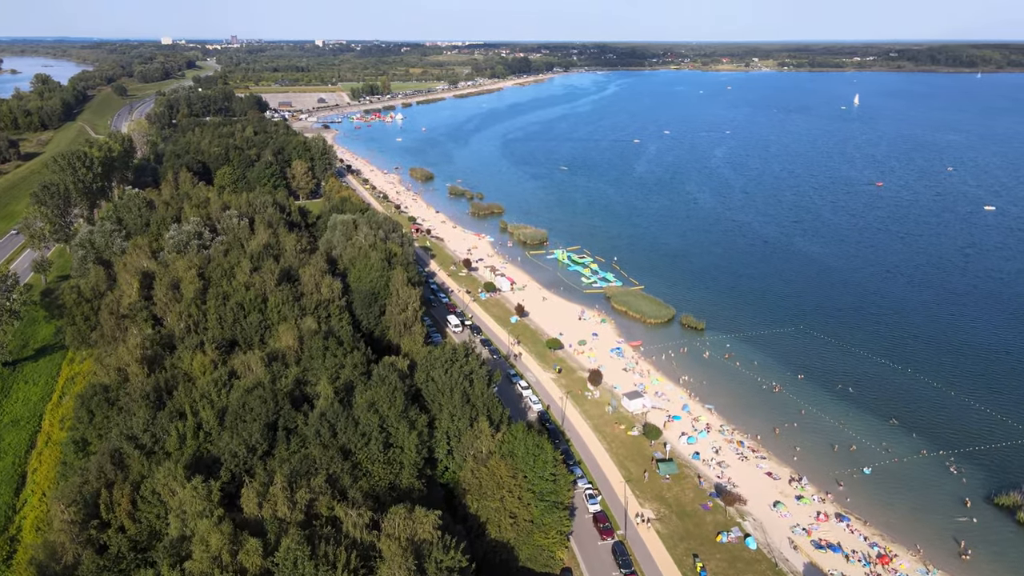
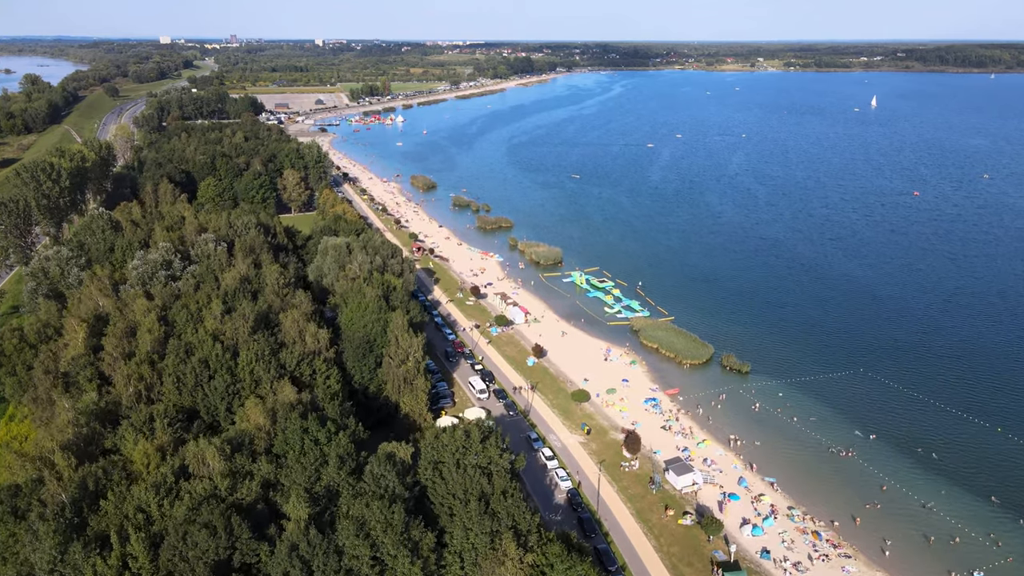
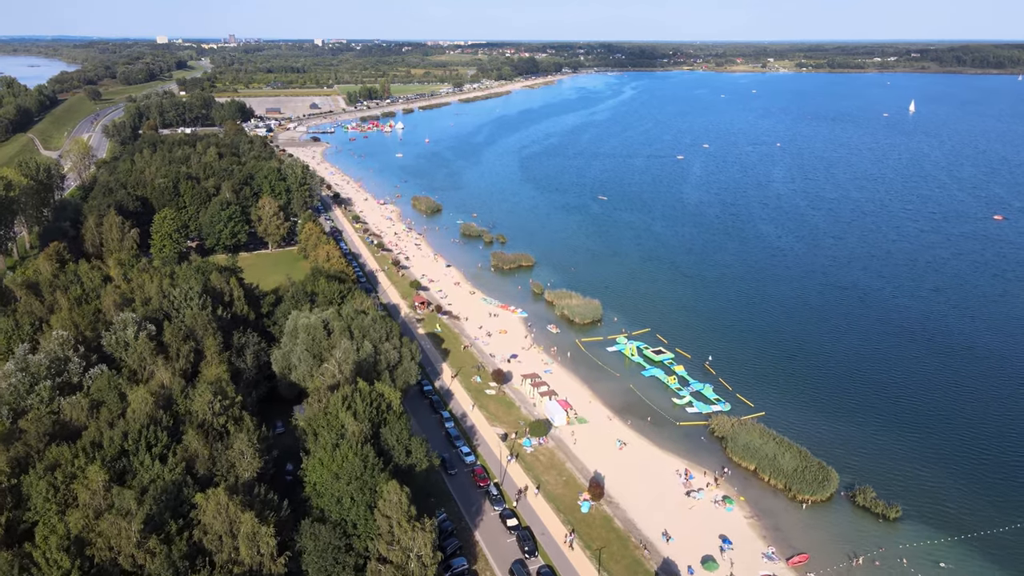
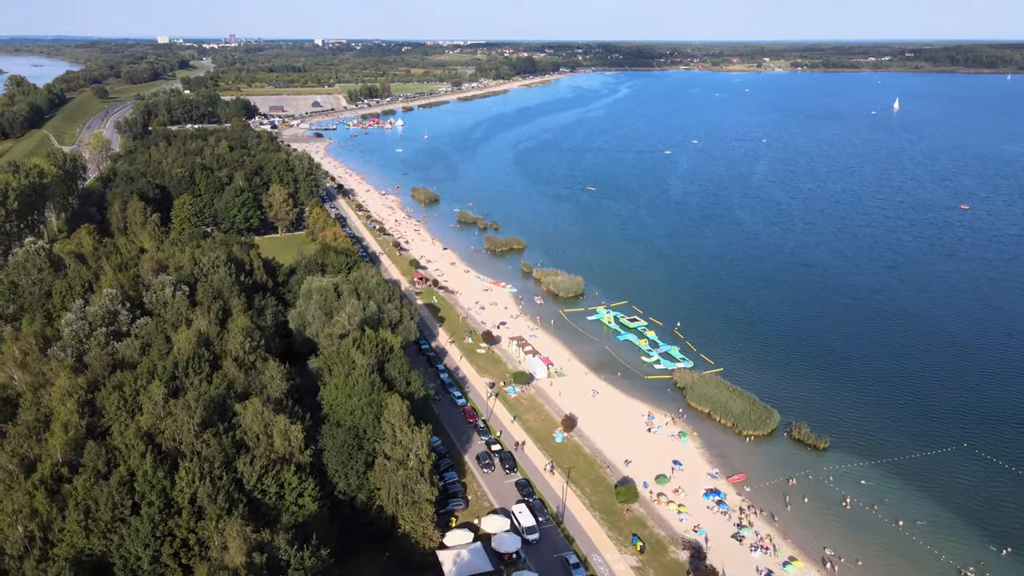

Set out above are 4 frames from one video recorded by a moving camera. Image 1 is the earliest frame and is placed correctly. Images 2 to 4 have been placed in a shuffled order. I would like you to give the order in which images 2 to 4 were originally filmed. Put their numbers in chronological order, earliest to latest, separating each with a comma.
2, 4, 3
